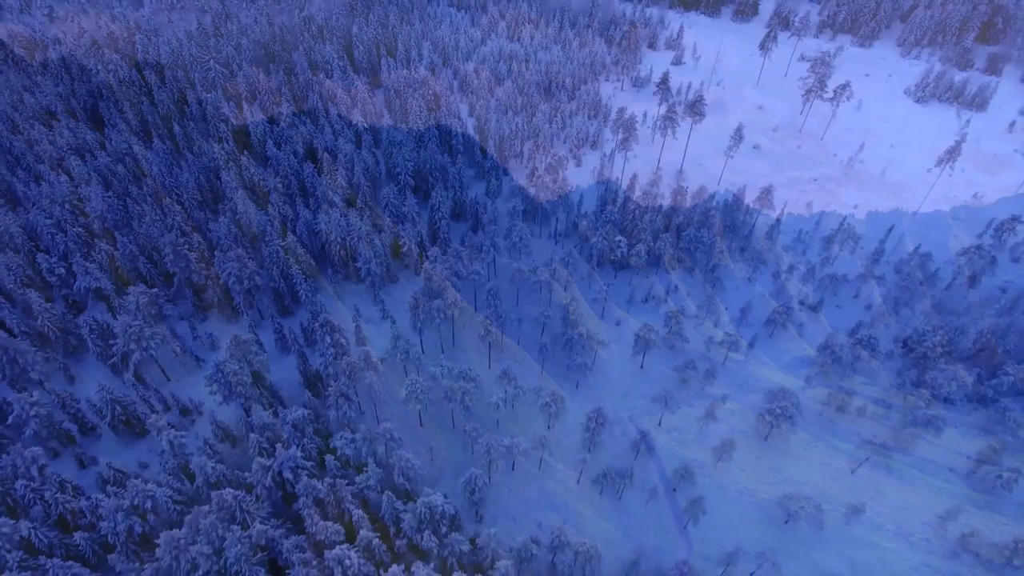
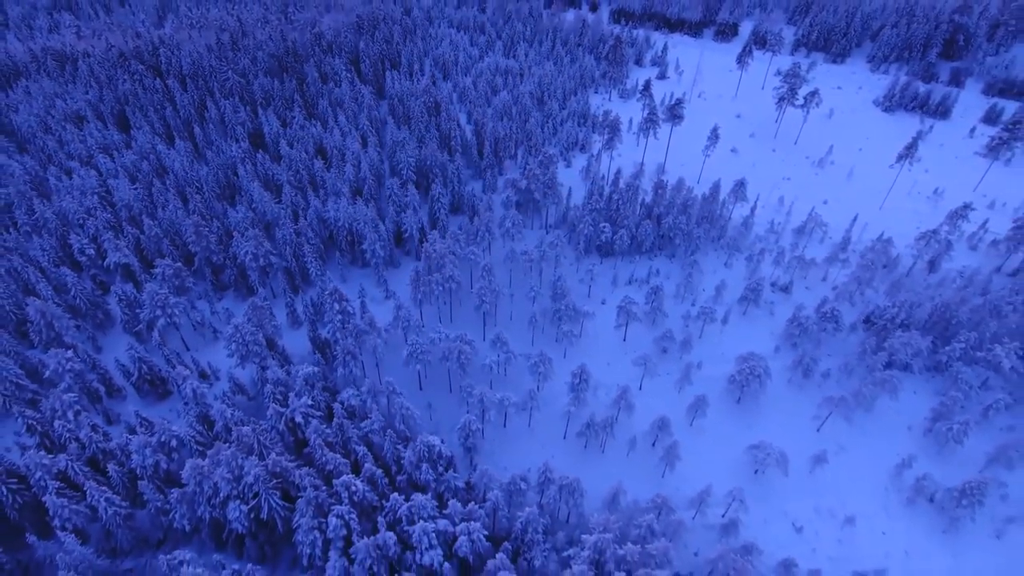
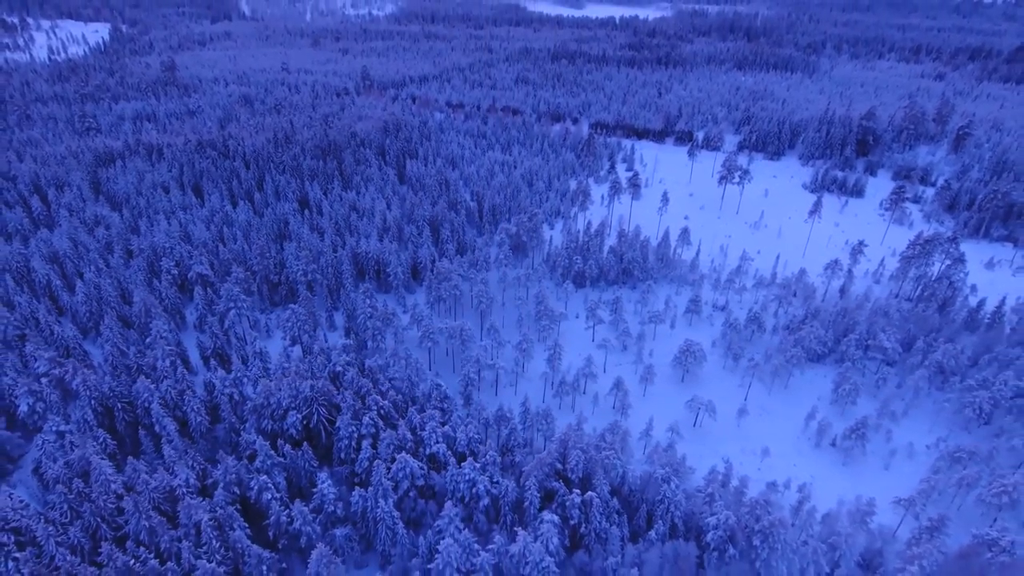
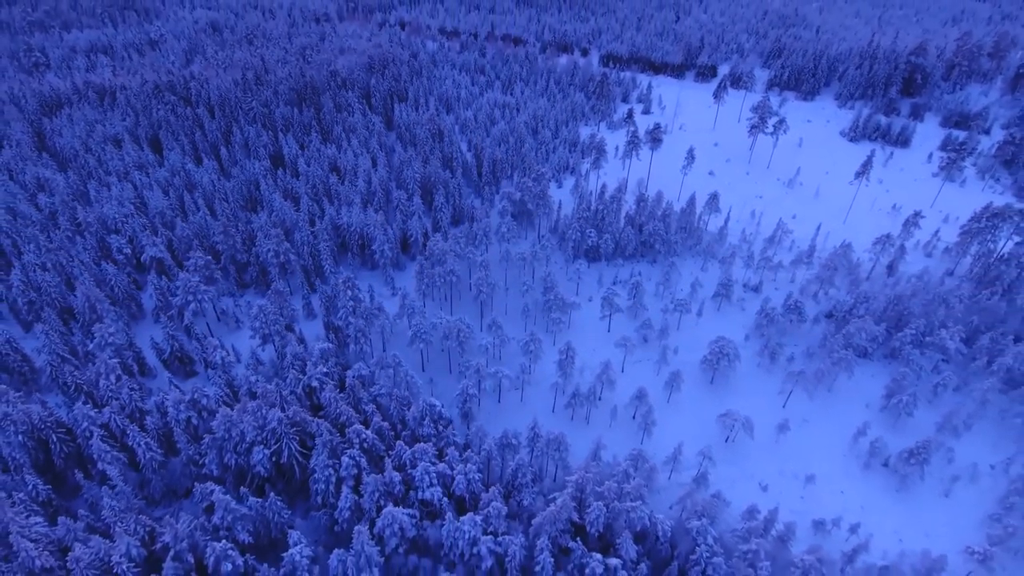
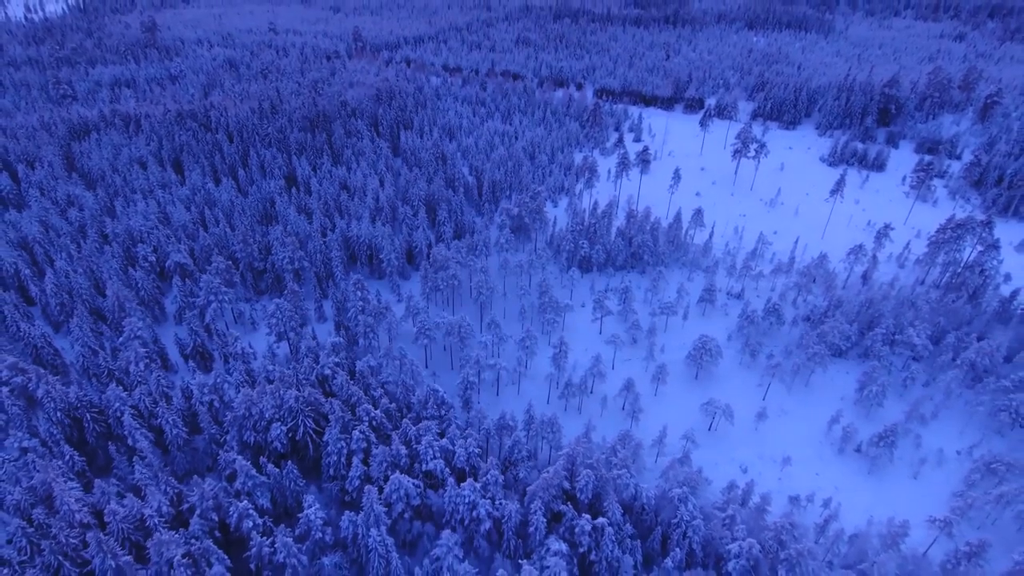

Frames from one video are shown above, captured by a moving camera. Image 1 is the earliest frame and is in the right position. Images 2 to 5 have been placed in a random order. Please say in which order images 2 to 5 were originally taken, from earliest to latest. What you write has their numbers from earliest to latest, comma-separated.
2, 4, 5, 3
